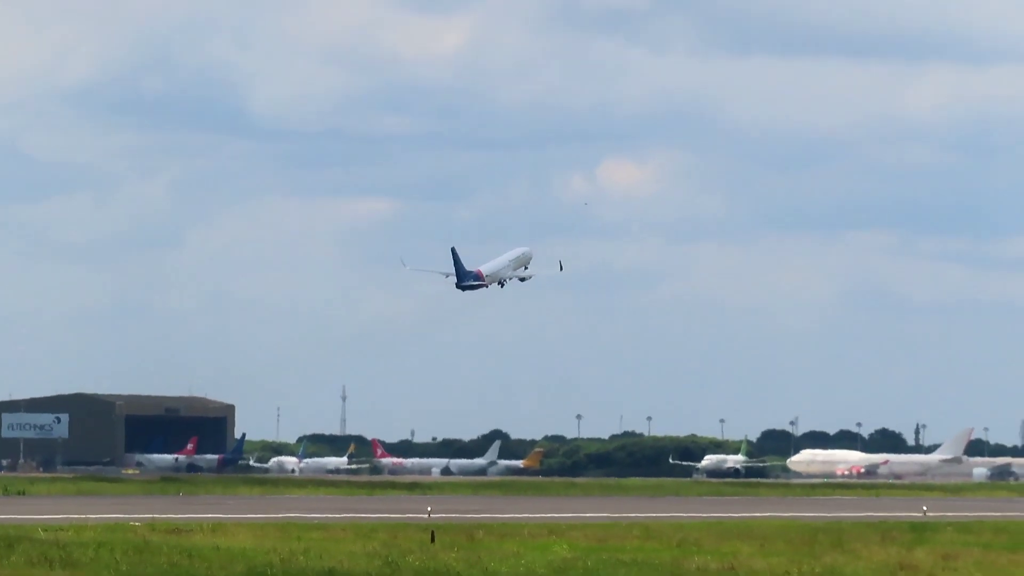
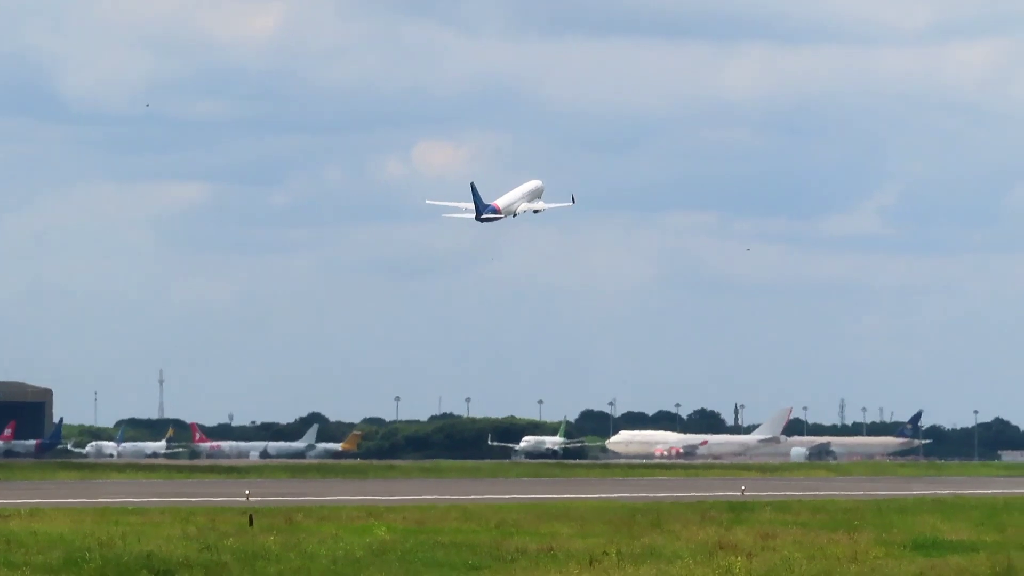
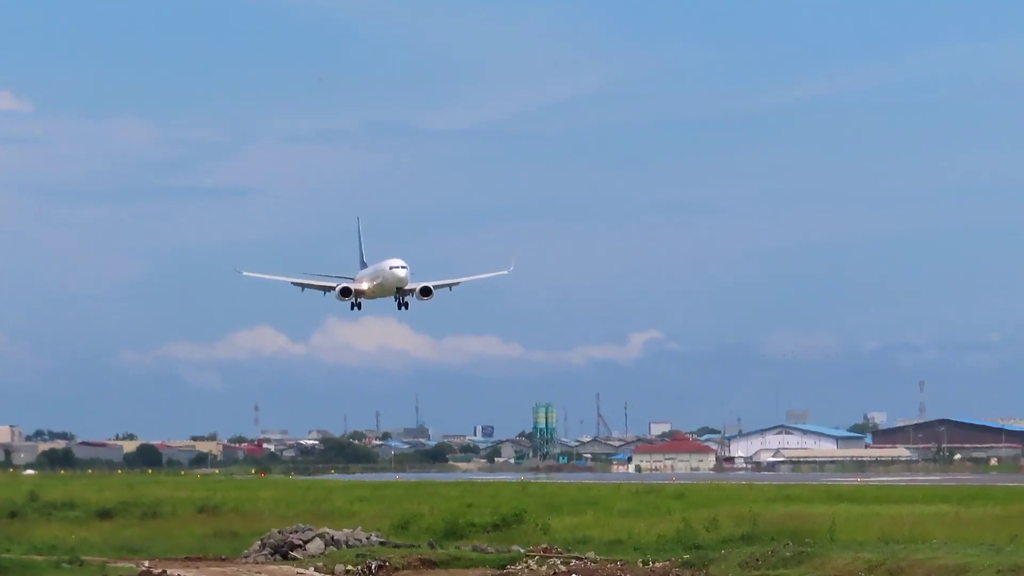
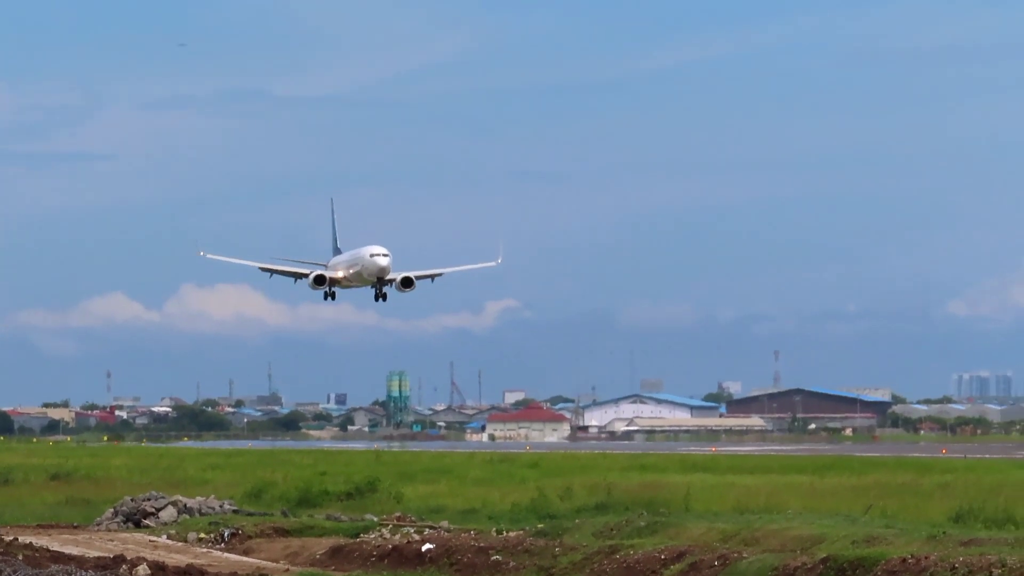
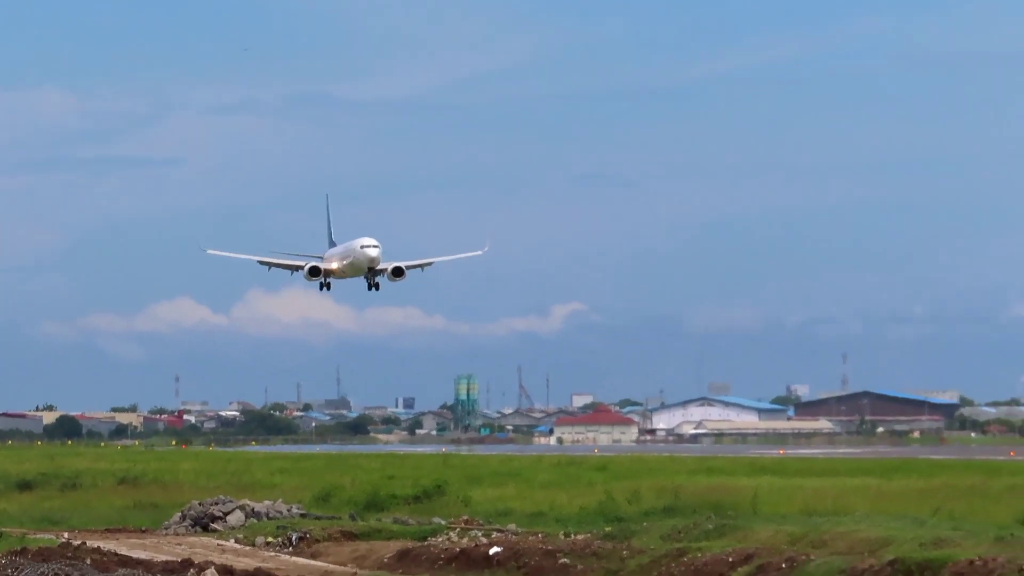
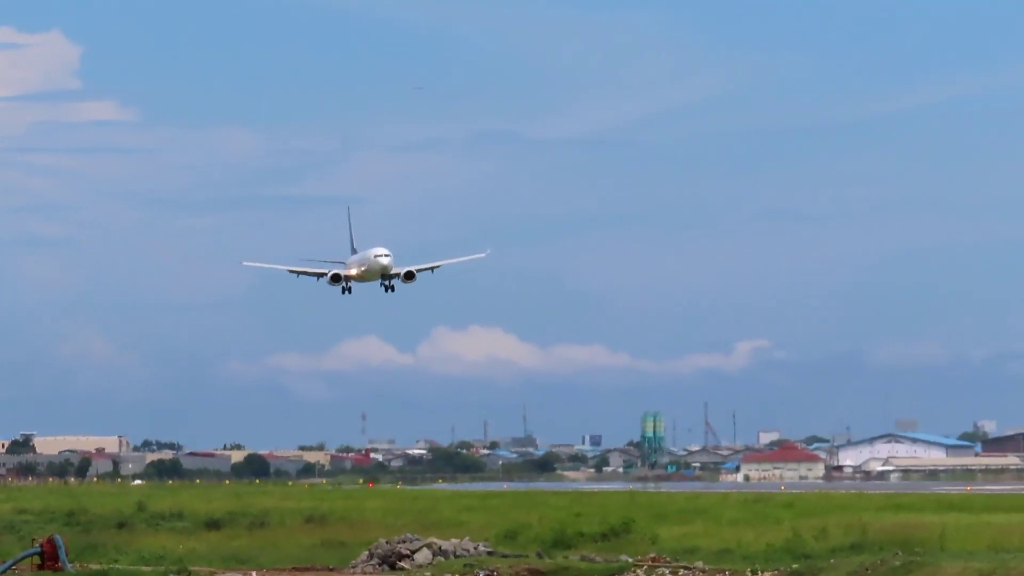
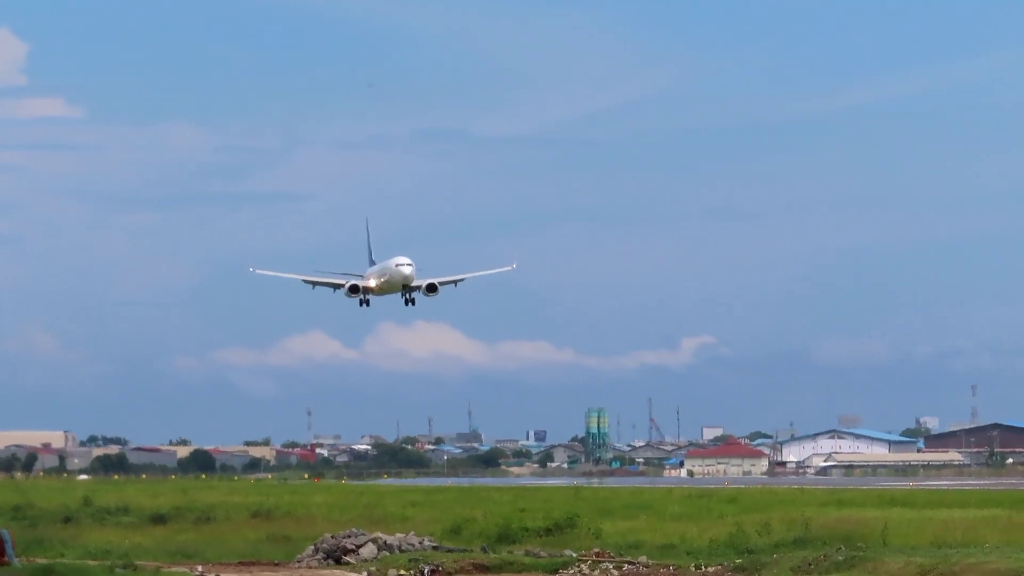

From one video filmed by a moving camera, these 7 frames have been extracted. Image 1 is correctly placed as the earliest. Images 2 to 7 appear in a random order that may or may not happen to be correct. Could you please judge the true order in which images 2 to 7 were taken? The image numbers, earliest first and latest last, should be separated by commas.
2, 6, 7, 3, 5, 4
